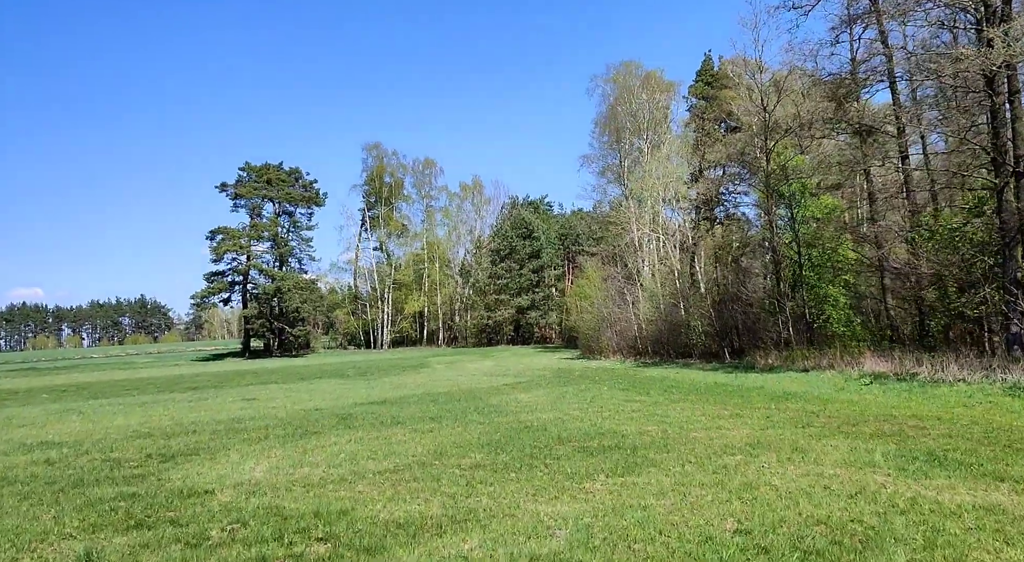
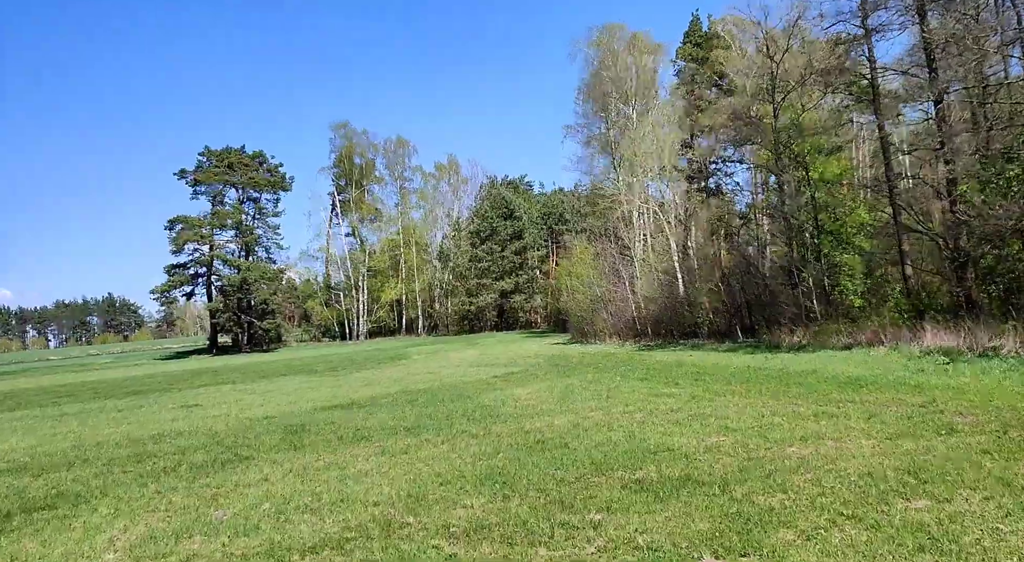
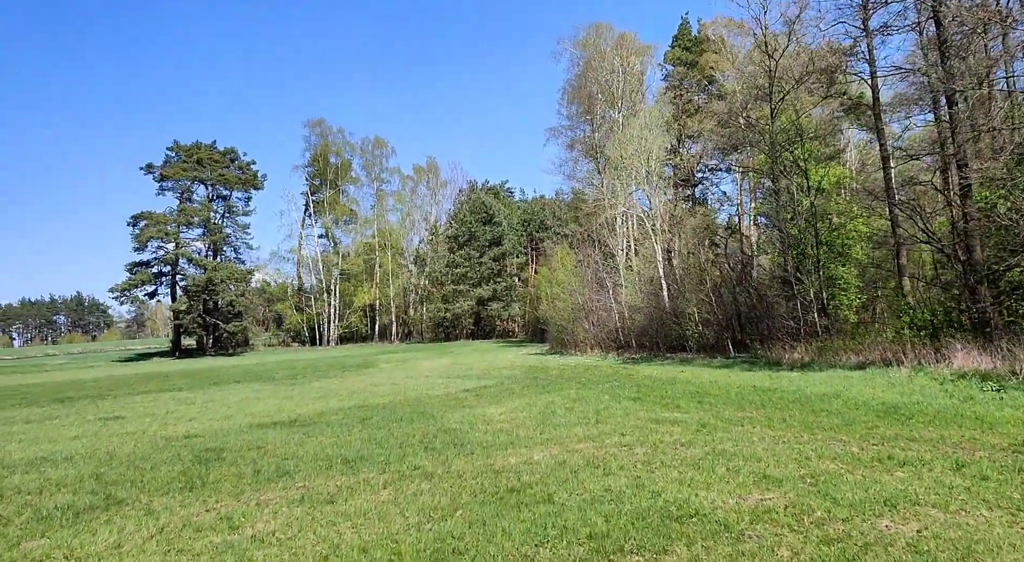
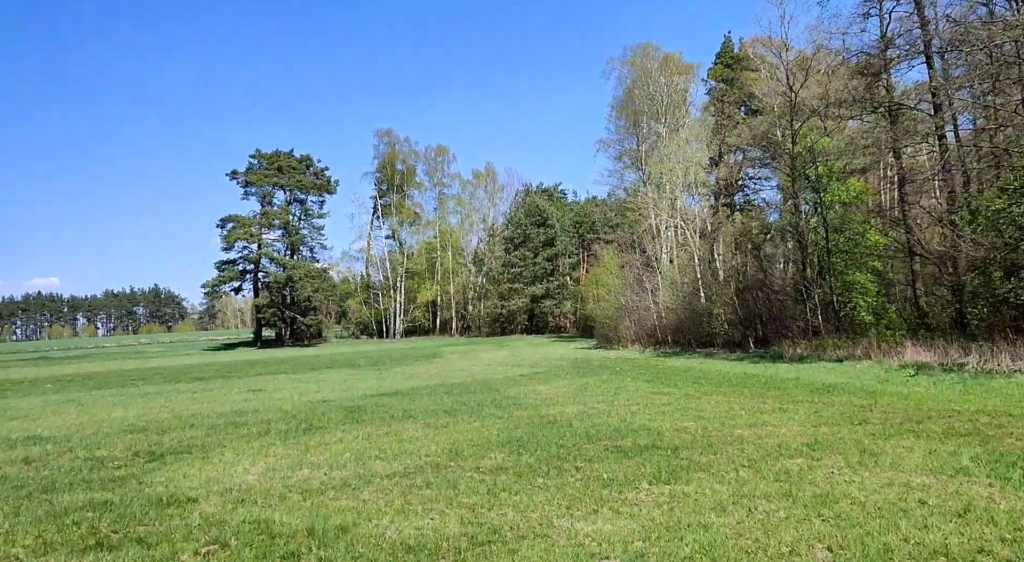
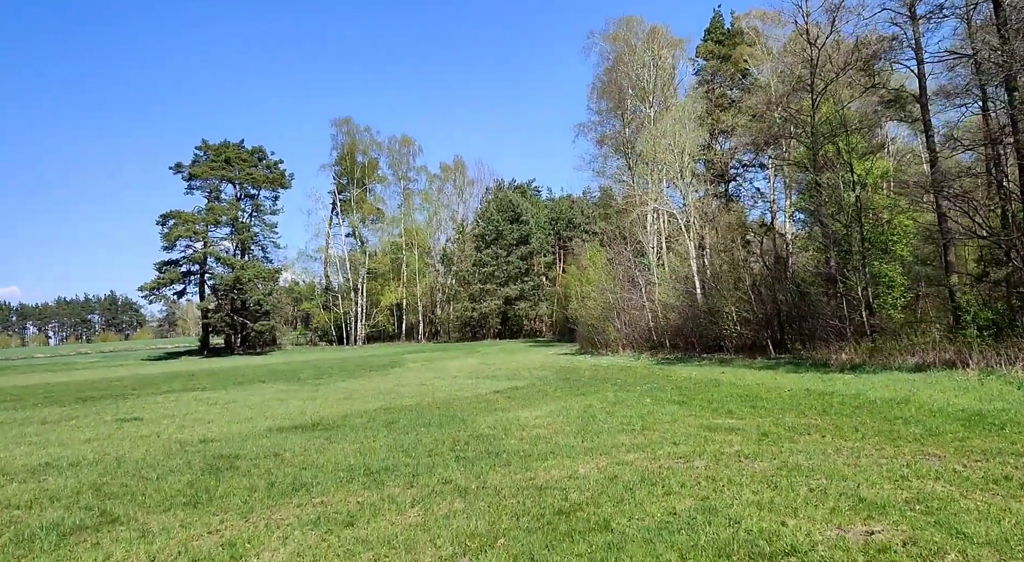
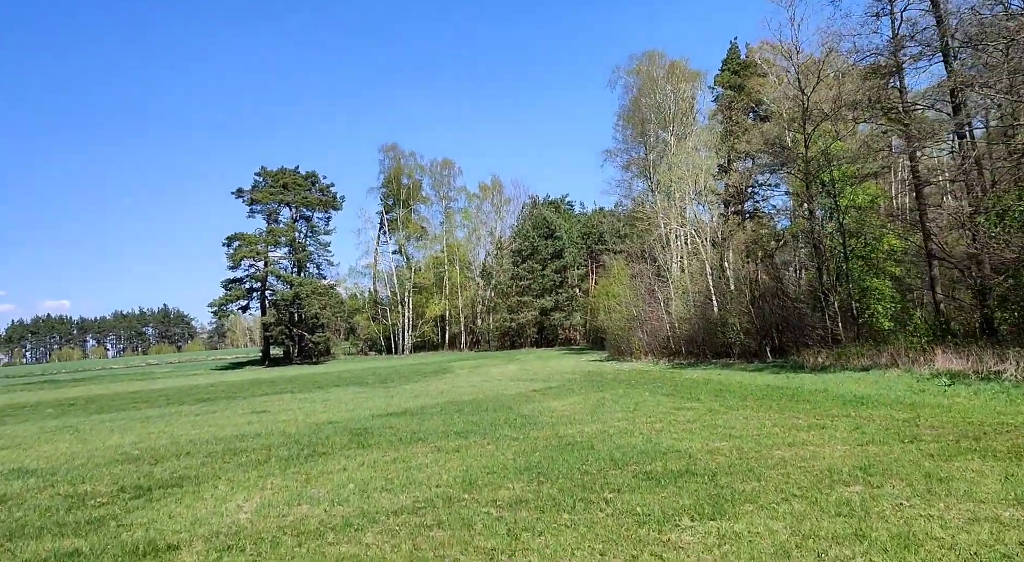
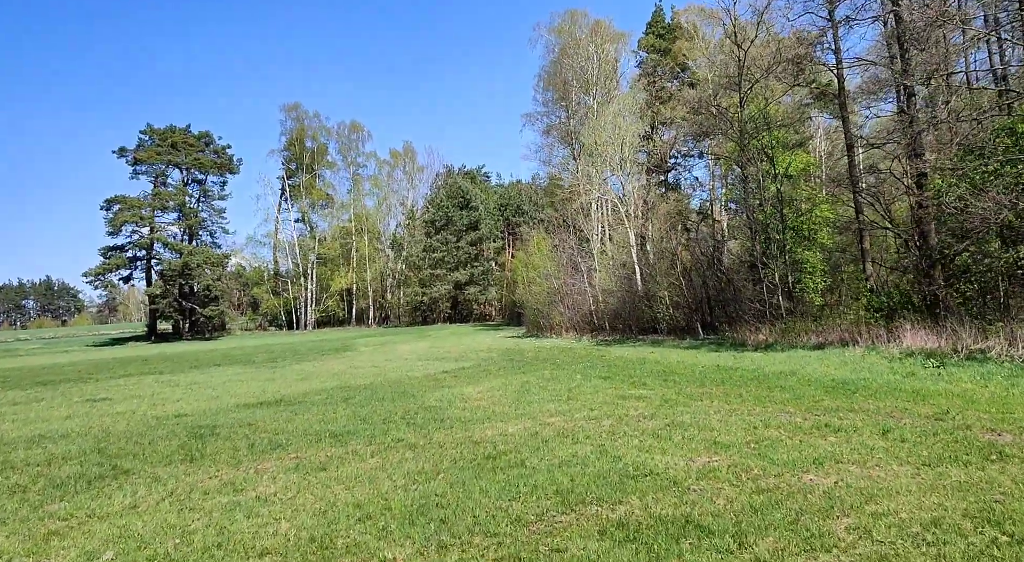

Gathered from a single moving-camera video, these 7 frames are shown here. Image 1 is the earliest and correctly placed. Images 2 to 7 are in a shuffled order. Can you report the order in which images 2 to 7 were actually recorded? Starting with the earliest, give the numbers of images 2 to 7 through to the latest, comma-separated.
4, 6, 2, 7, 3, 5
